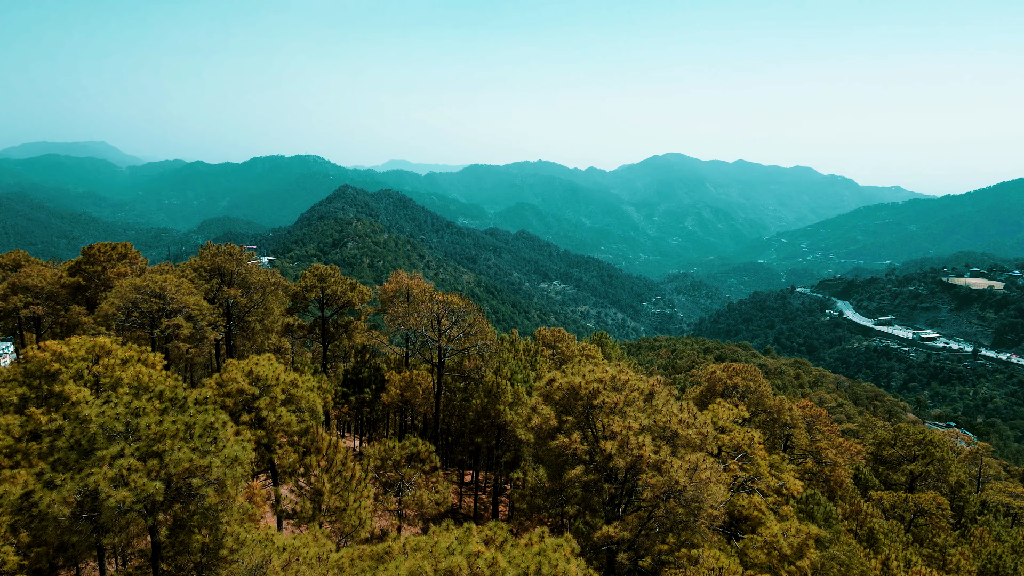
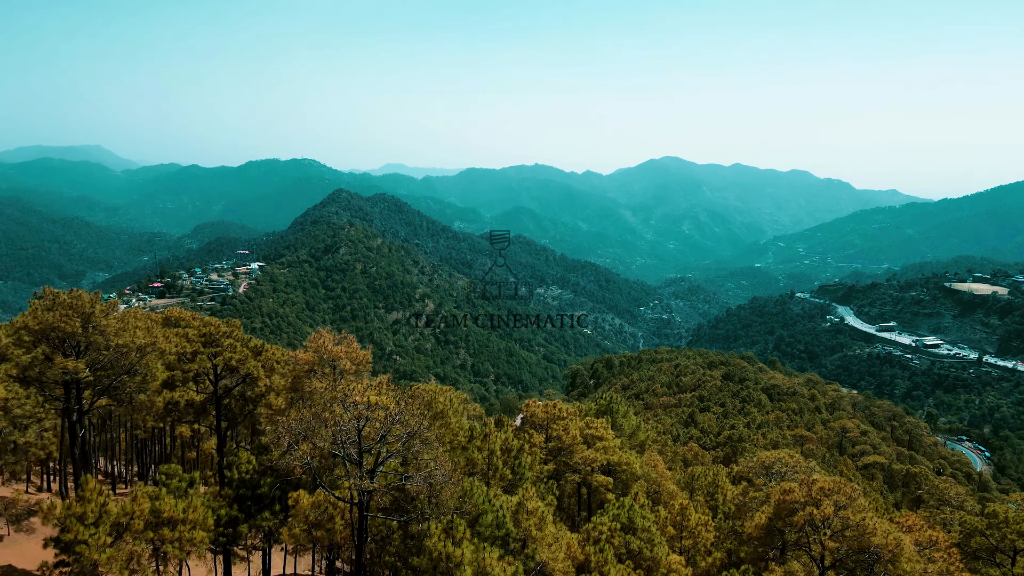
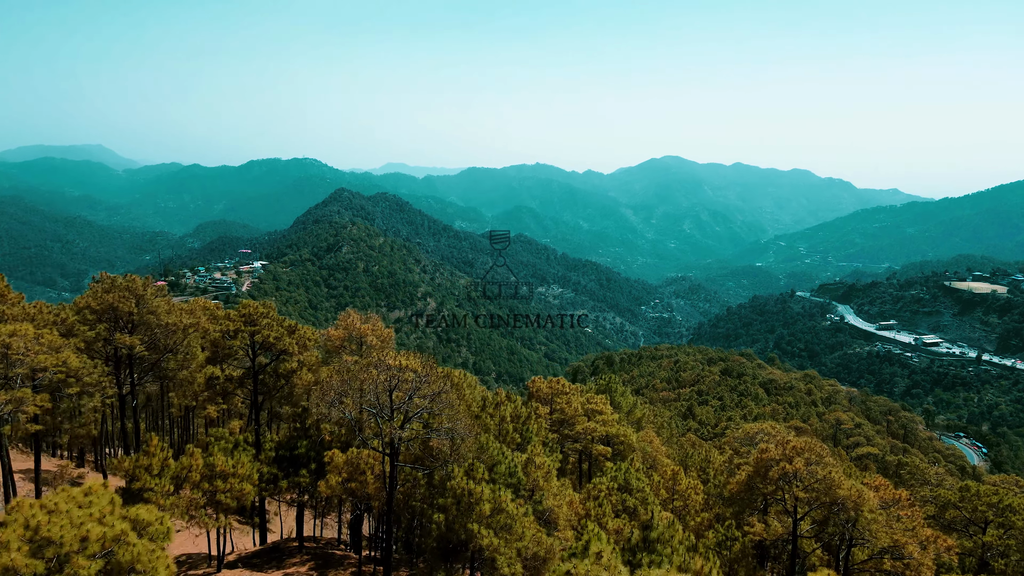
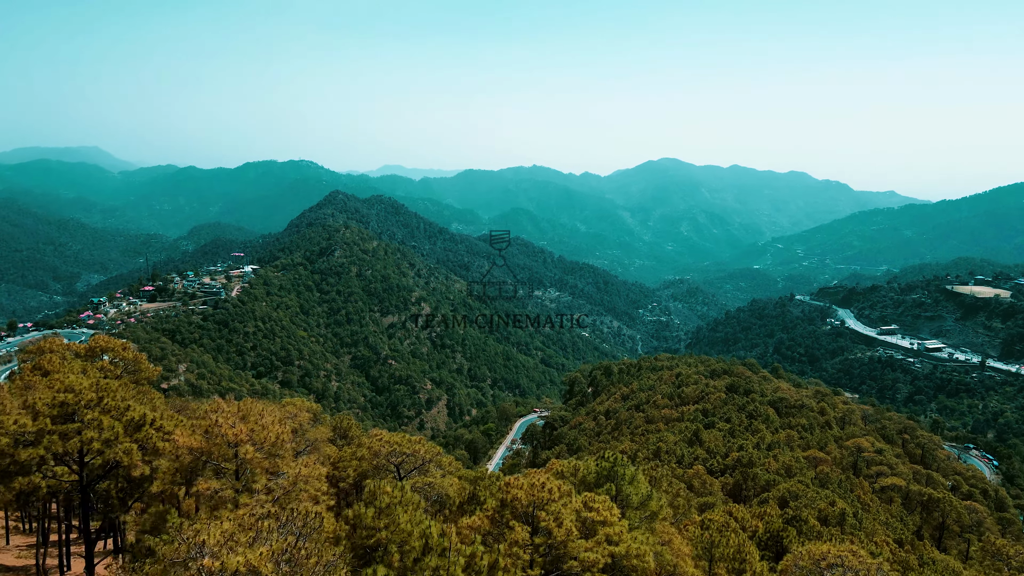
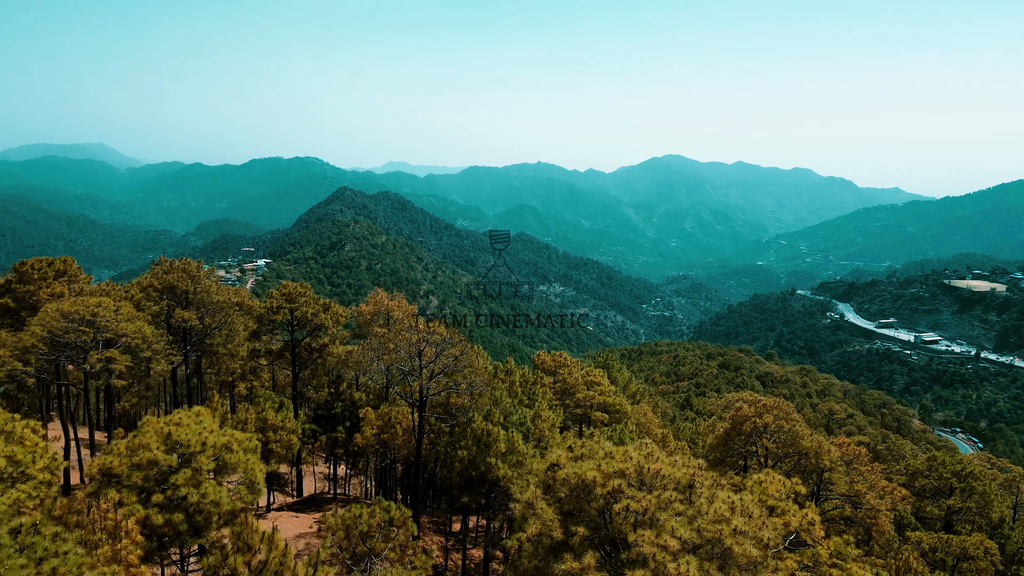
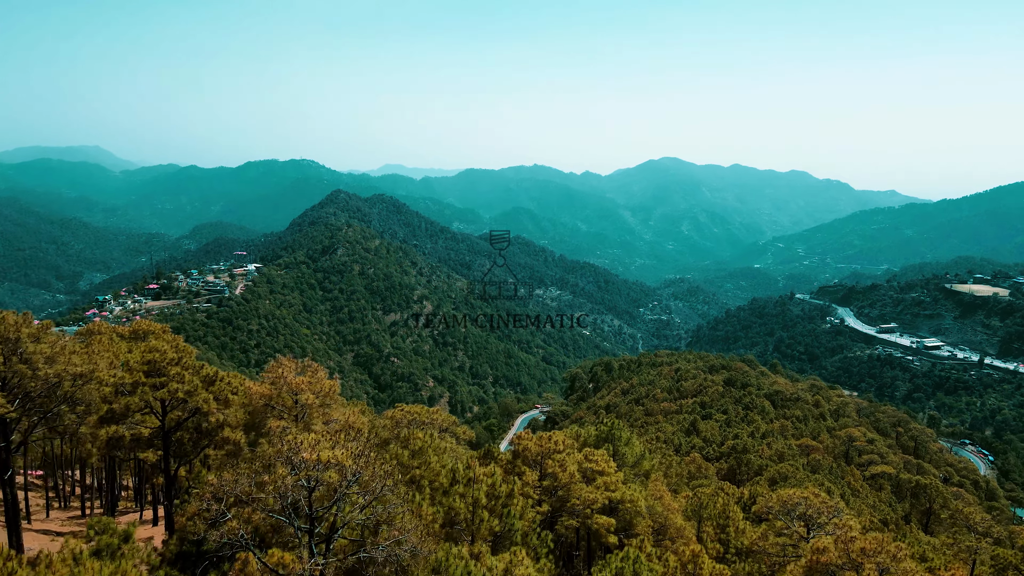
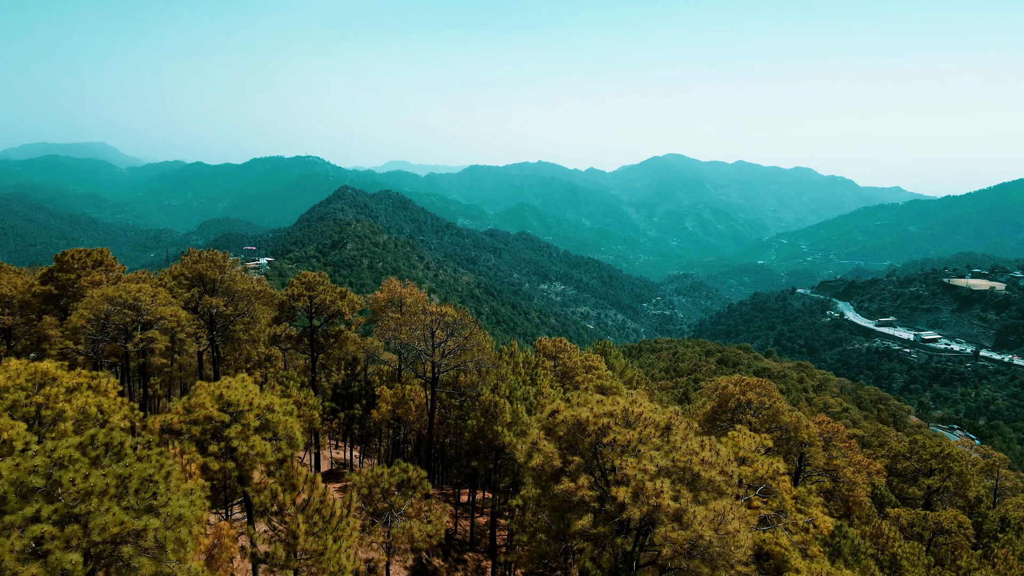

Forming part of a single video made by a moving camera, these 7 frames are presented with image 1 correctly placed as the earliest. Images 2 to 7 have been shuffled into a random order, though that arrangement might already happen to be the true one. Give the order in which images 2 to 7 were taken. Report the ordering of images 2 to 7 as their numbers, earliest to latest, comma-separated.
7, 5, 3, 2, 6, 4
